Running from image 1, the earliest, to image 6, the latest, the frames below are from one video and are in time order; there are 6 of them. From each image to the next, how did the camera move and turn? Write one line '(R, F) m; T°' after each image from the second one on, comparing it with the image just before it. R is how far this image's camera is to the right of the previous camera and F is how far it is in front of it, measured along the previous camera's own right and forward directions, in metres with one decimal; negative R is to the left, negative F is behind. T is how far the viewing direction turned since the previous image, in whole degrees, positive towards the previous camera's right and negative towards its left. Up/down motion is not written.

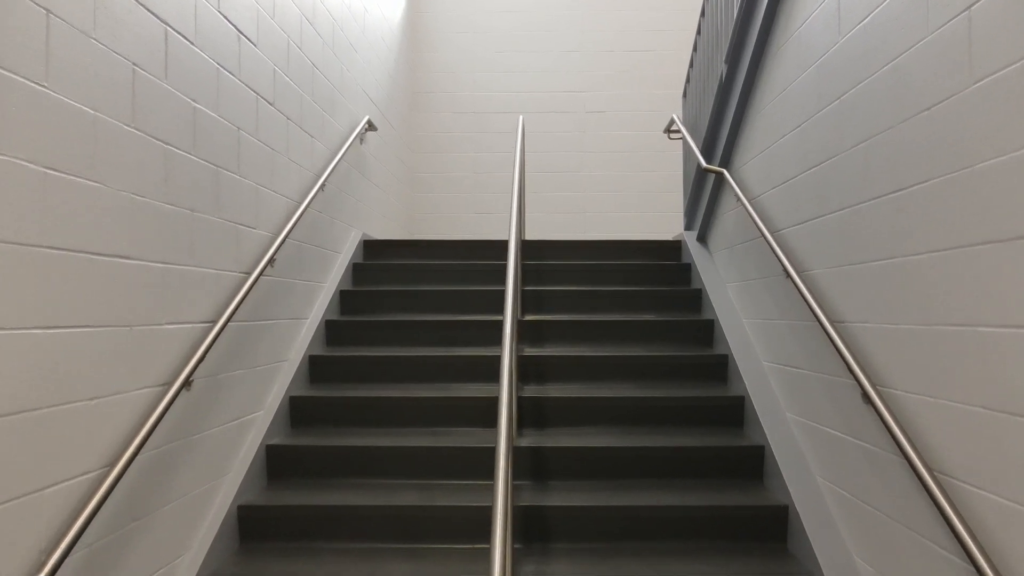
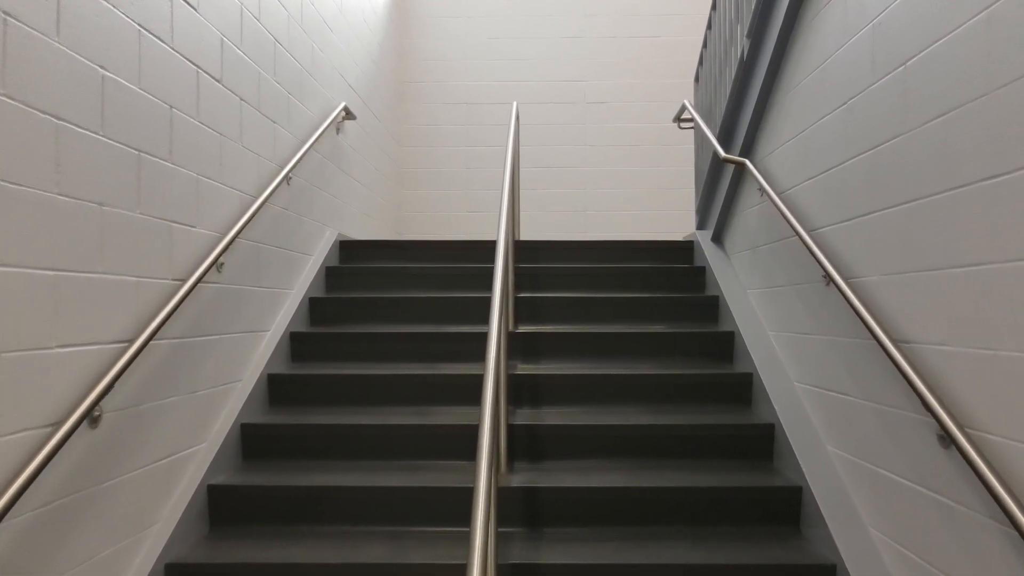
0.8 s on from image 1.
(0.0, +0.4) m; 0°
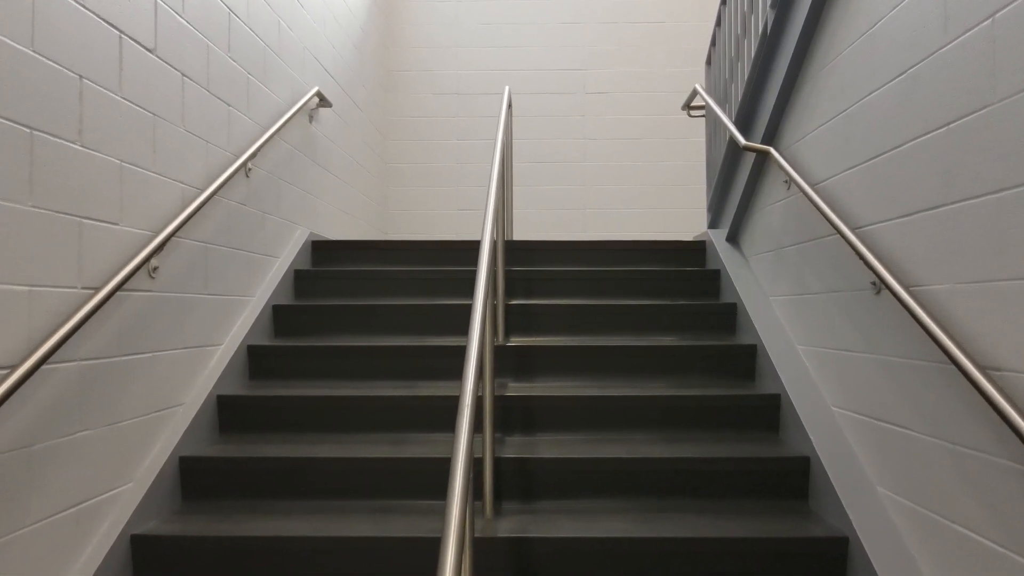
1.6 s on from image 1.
(0.0, +0.3) m; 0°
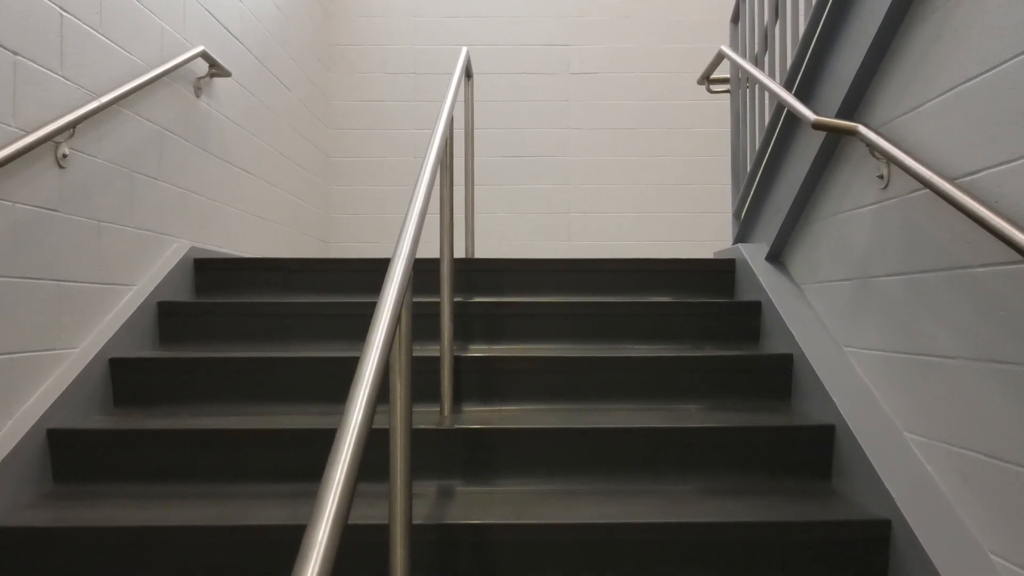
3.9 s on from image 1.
(+0.1, +0.8) m; +2°
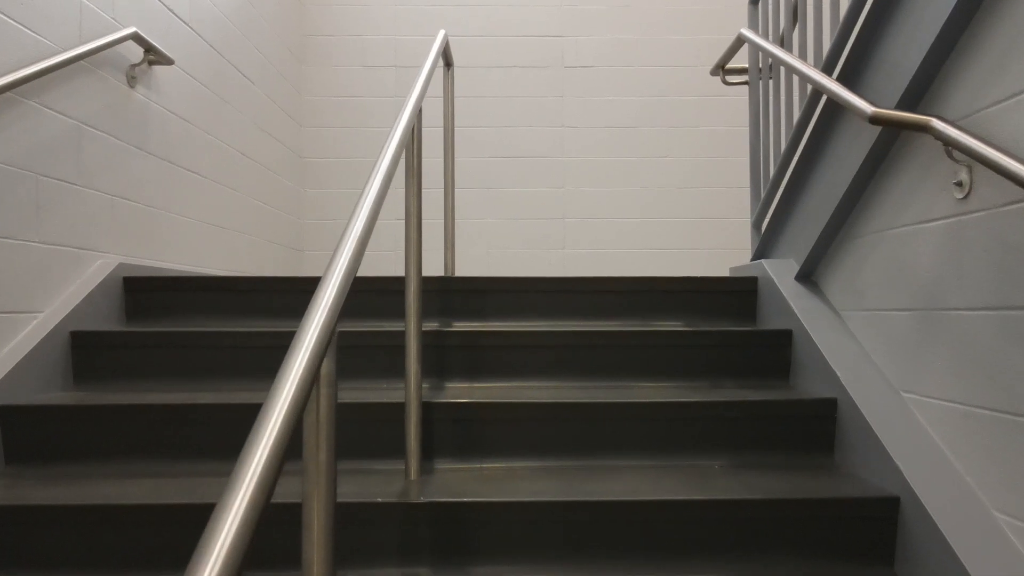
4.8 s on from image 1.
(0.0, +0.3) m; +1°
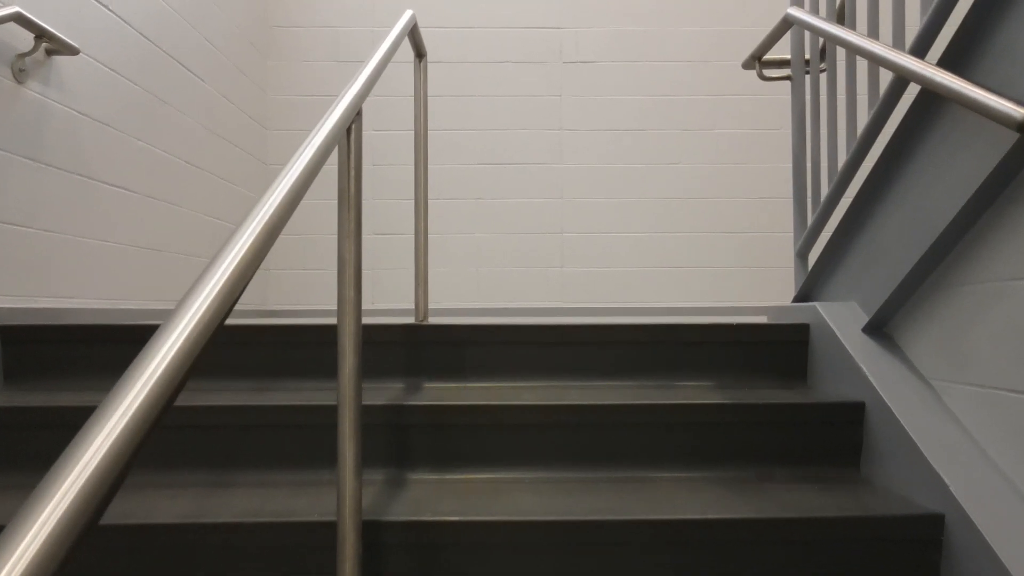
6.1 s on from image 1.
(0.0, +0.4) m; 0°
